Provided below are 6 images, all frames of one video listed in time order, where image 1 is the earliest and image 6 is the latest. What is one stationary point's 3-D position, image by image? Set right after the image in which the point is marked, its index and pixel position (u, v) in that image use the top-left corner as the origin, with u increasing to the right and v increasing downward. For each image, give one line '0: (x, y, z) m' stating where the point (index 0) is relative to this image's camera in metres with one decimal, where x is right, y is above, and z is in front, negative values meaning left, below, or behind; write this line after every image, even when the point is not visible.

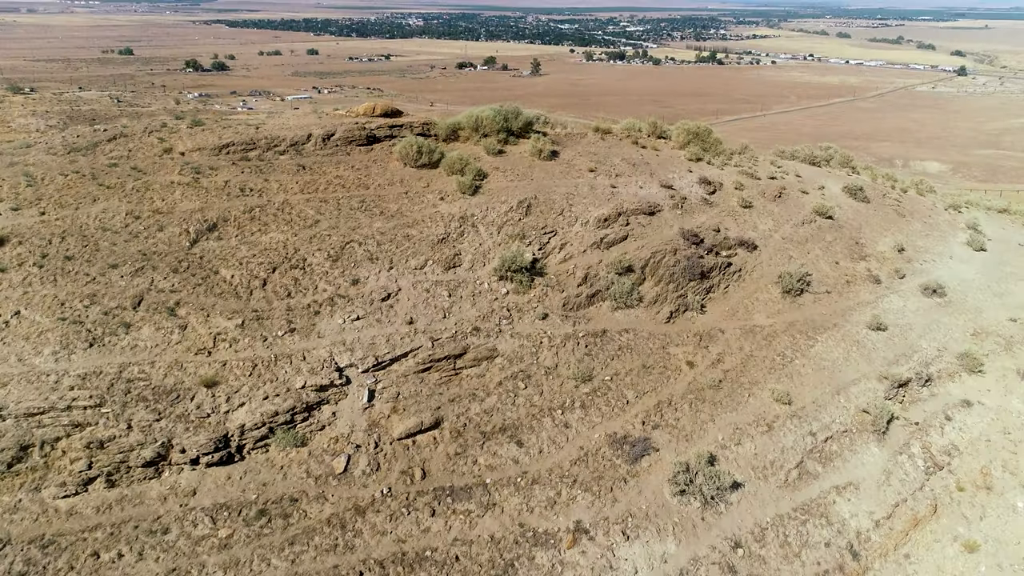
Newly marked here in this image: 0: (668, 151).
0: (+3.8, +3.3, +18.6) m
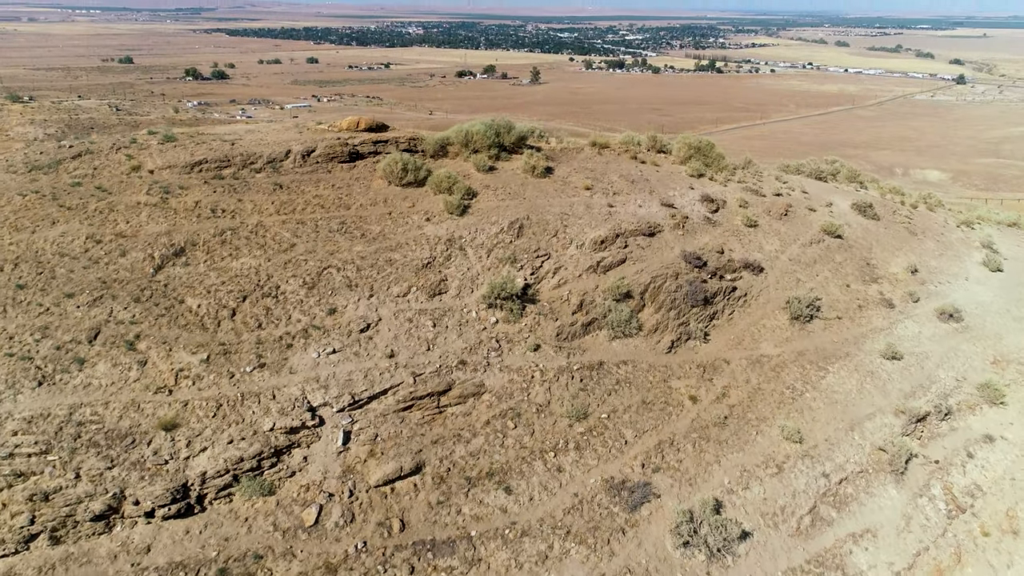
0: (+3.7, +2.8, +17.7) m
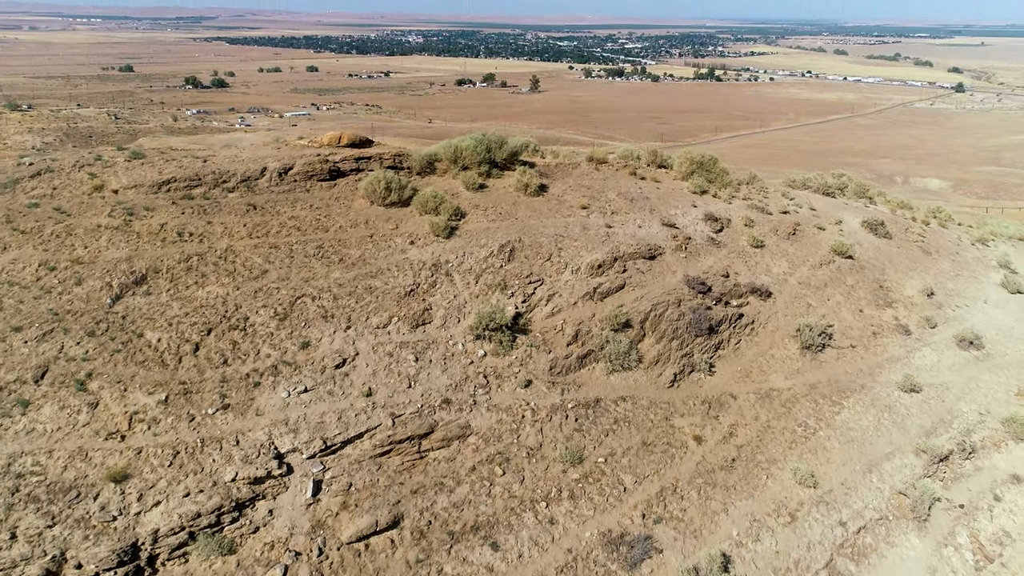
0: (+3.5, +2.3, +16.9) m
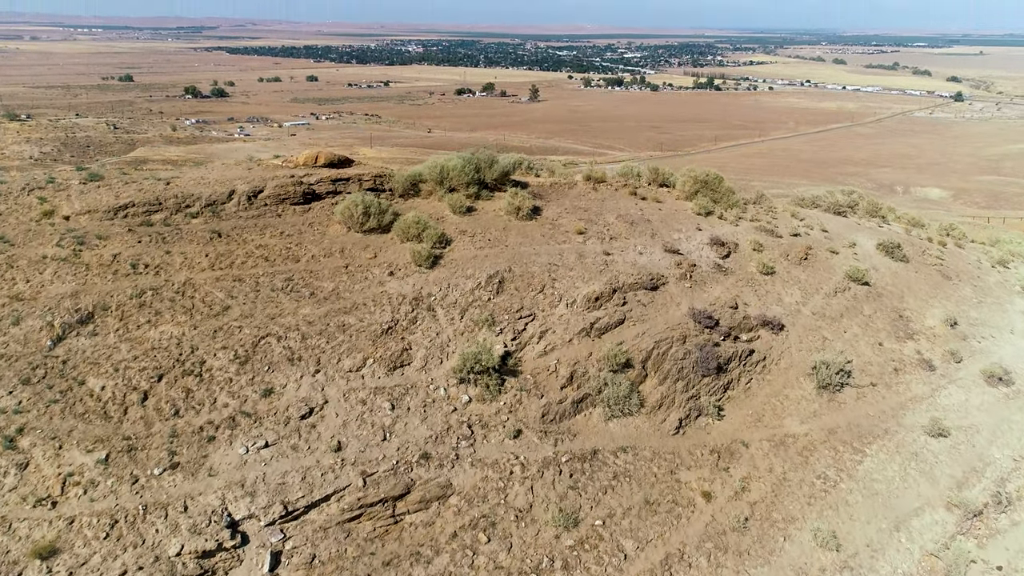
0: (+3.3, +1.8, +15.8) m
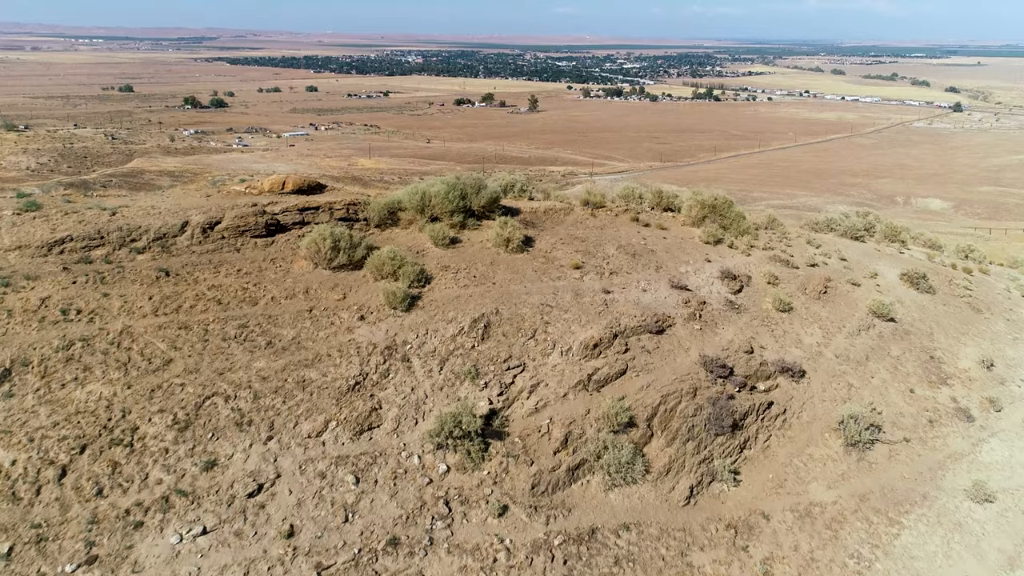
0: (+3.2, +1.1, +14.5) m
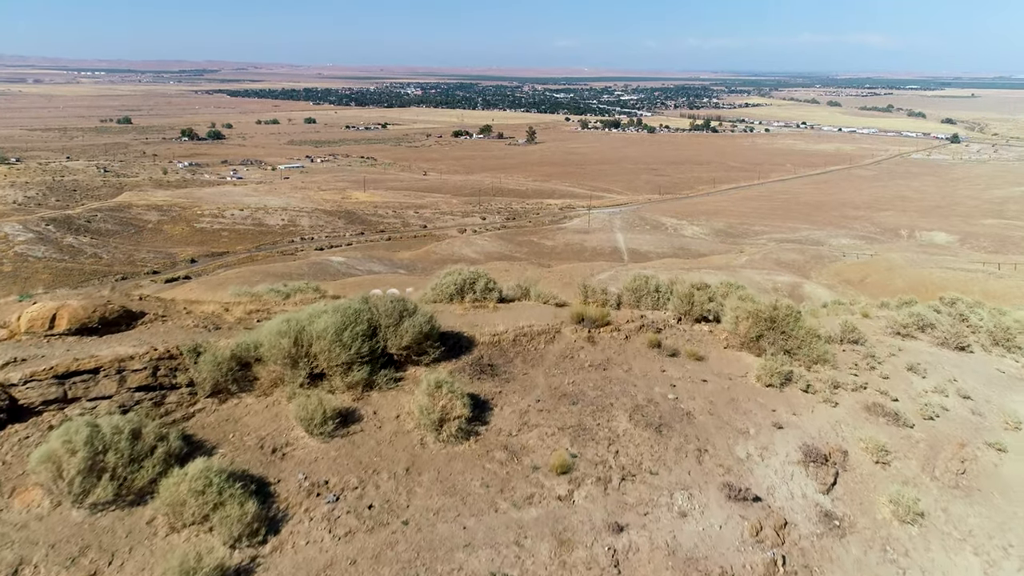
0: (+2.6, -0.9, +9.5) m
